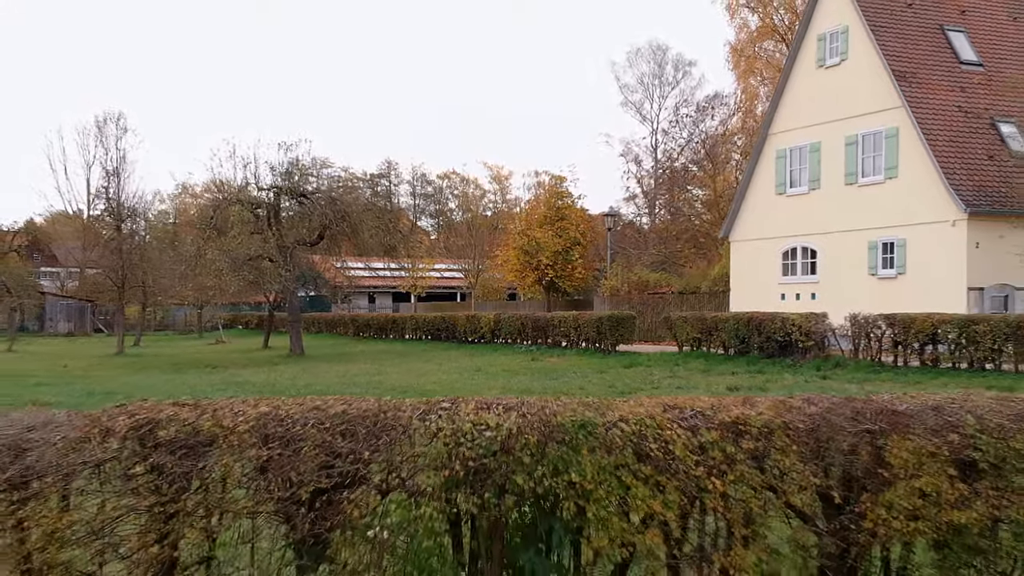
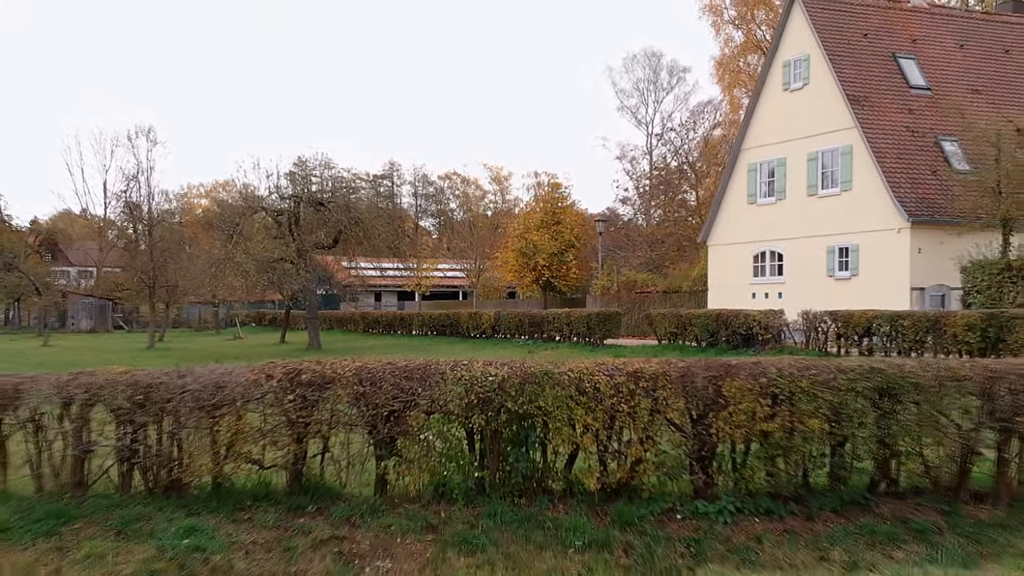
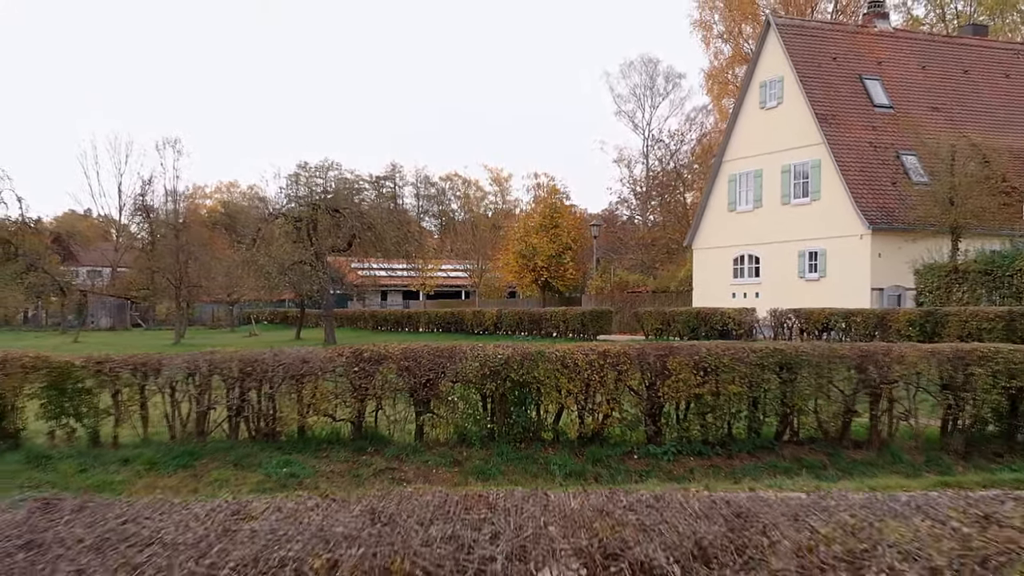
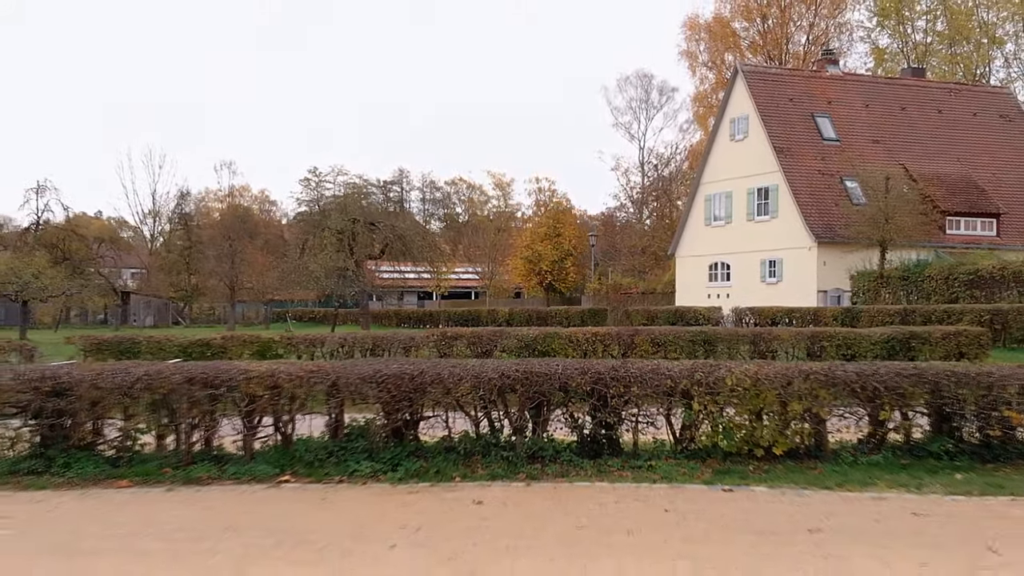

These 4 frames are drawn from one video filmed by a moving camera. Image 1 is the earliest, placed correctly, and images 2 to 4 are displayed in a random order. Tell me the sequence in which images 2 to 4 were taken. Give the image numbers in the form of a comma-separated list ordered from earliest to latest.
2, 3, 4
